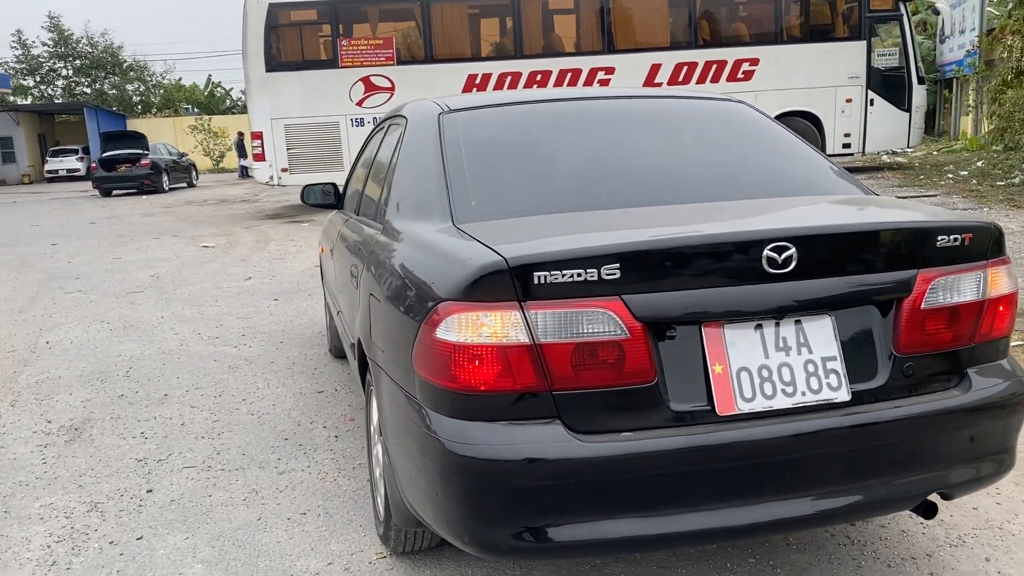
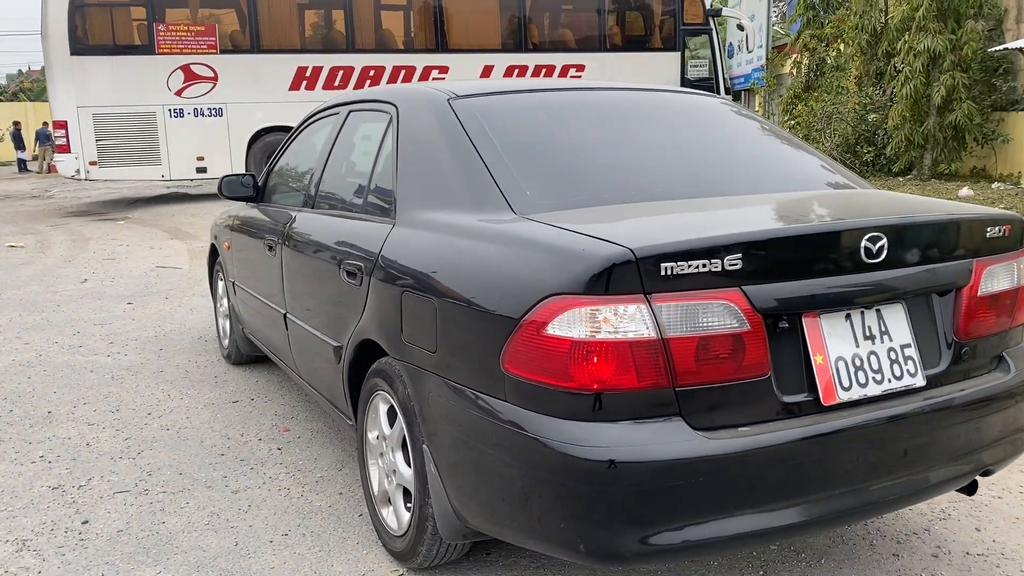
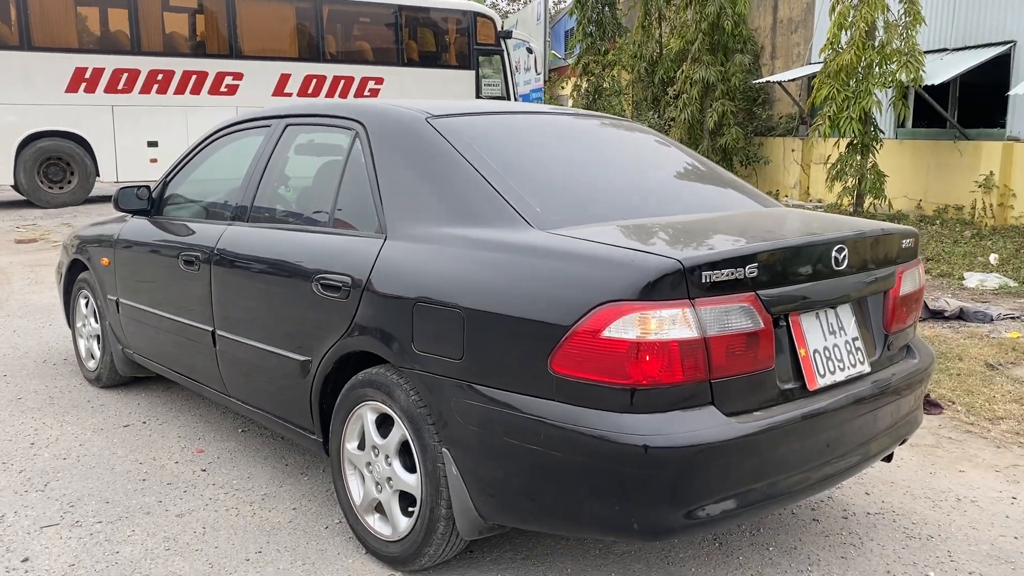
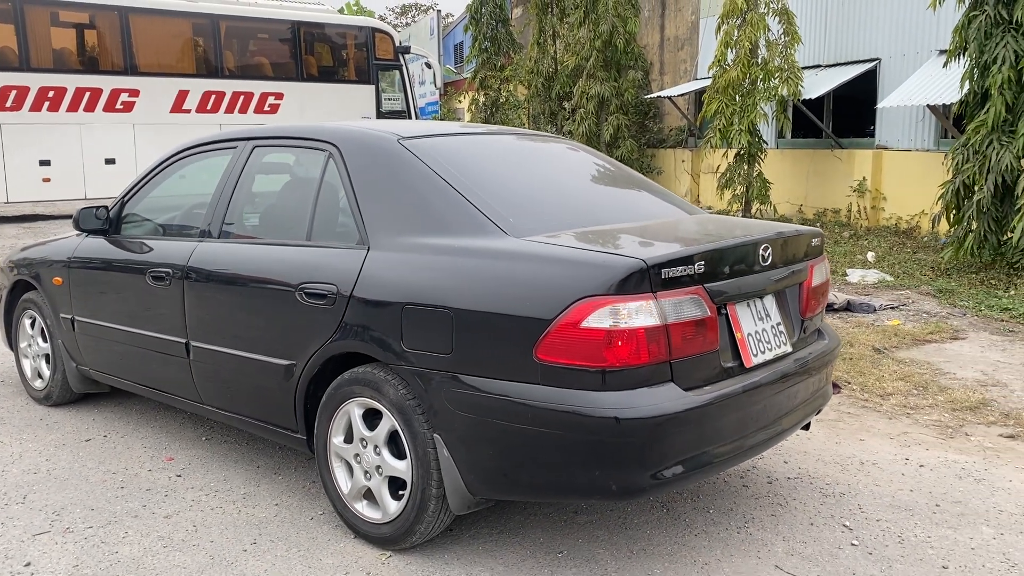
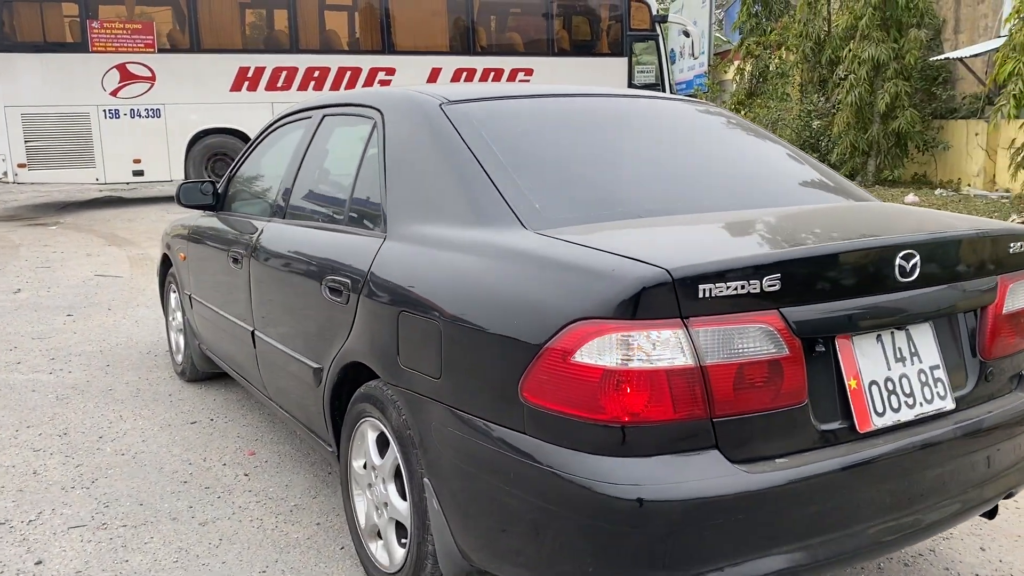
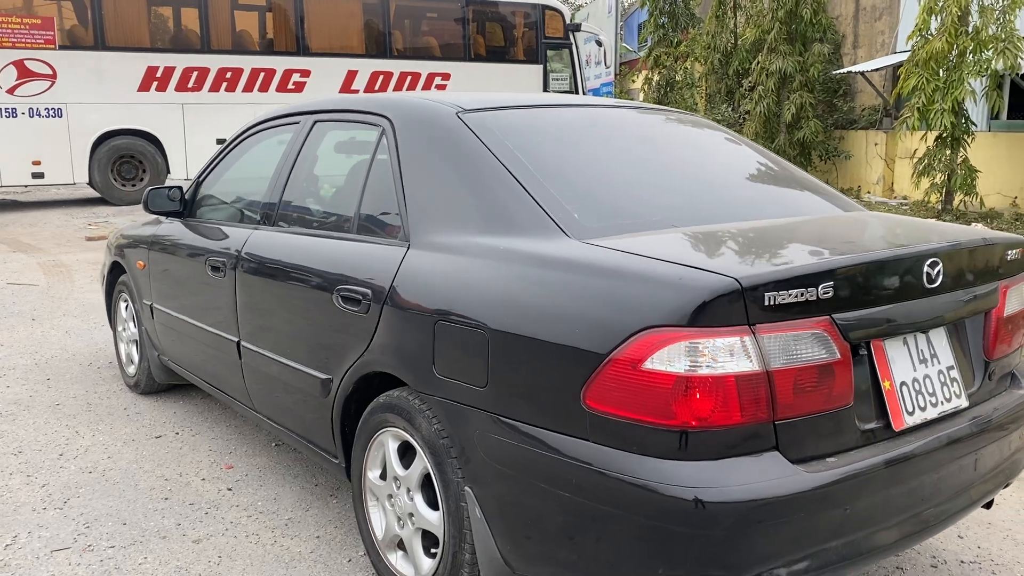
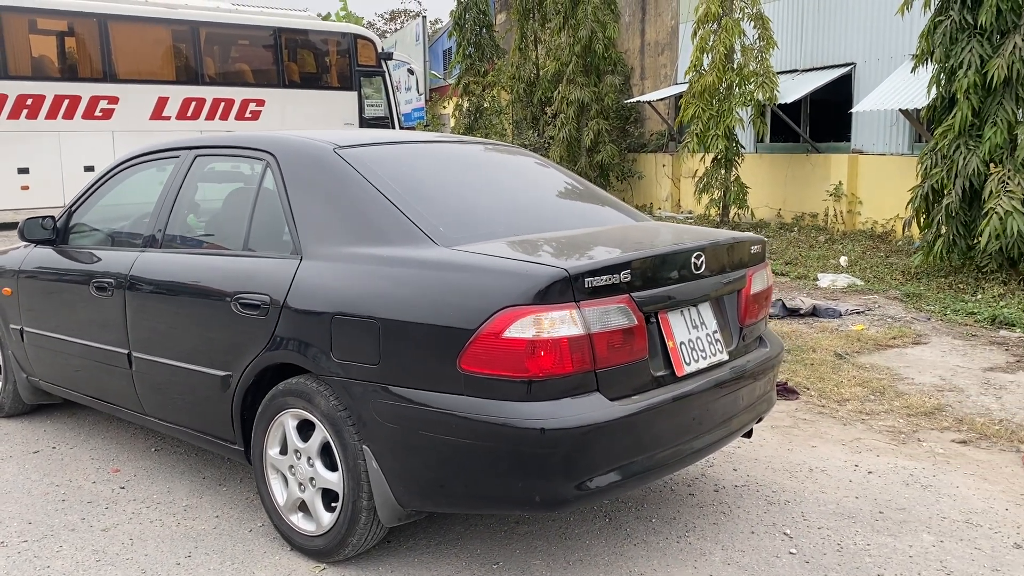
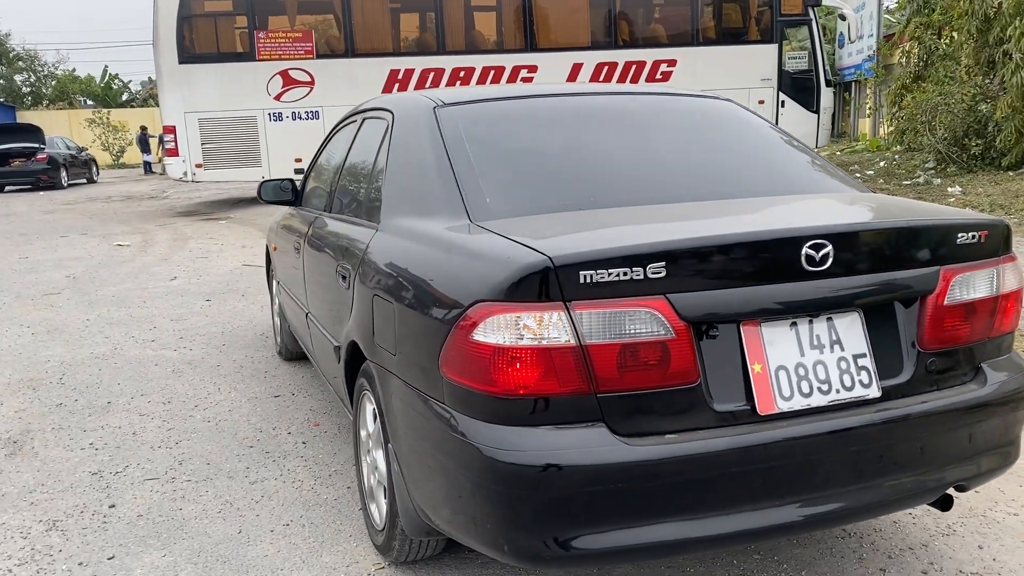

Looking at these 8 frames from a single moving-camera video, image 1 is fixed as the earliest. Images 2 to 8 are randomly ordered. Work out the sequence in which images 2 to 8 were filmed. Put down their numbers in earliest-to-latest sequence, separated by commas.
8, 2, 5, 6, 3, 4, 7
